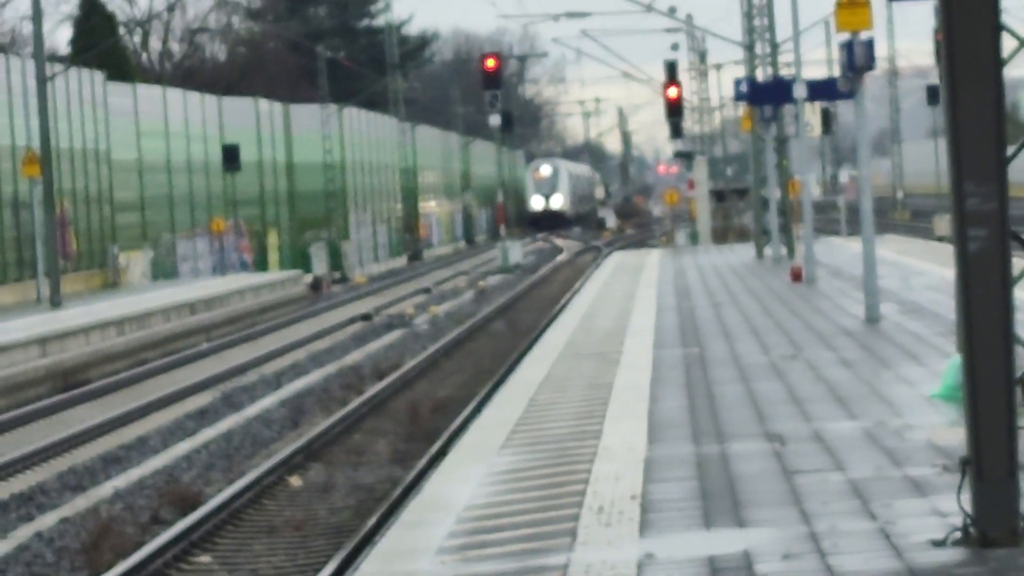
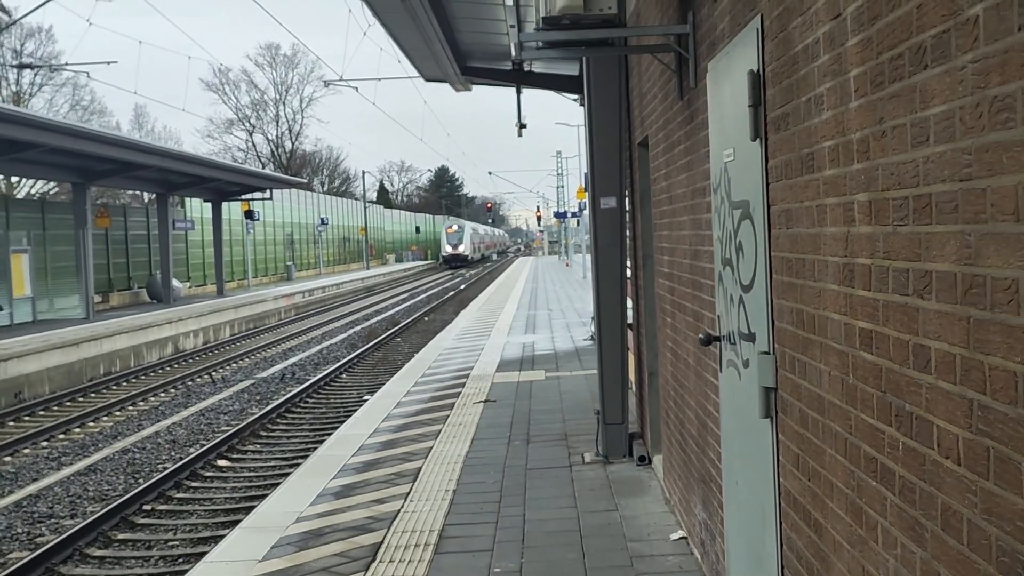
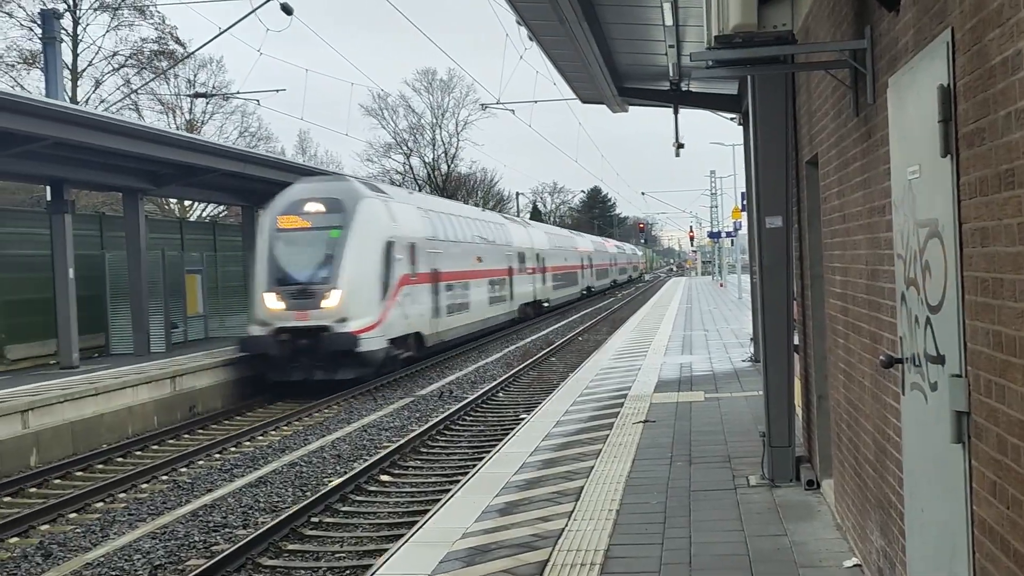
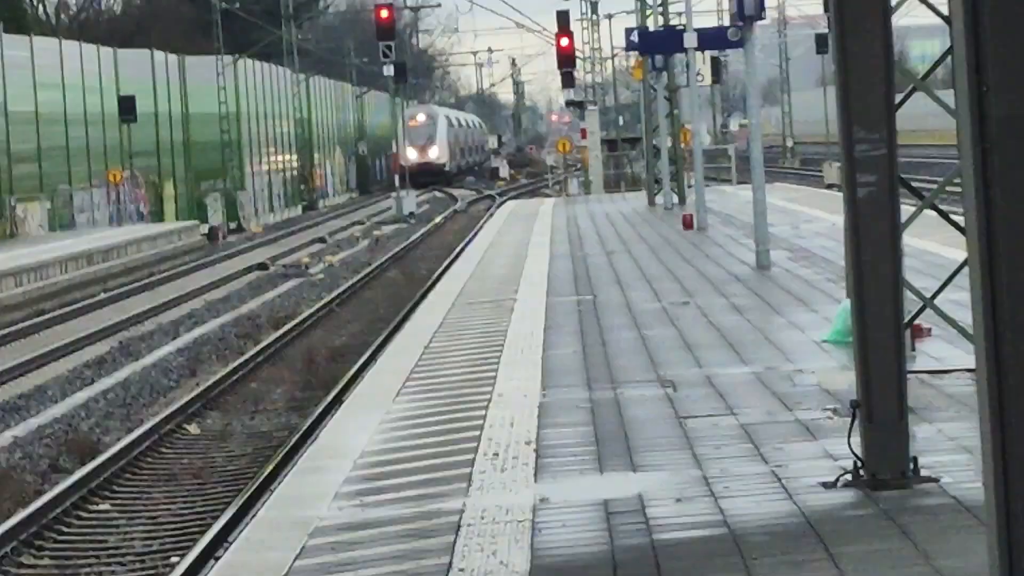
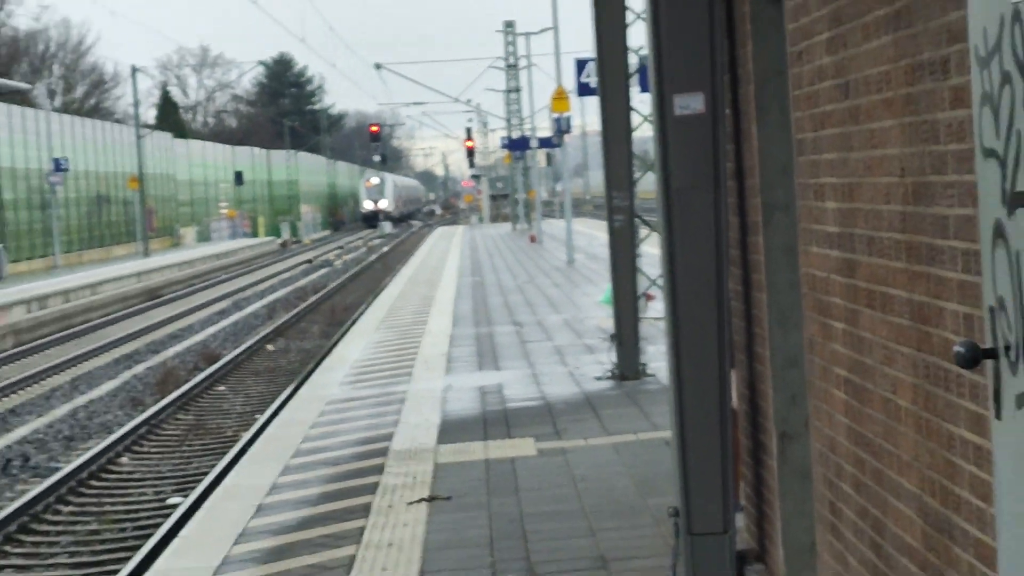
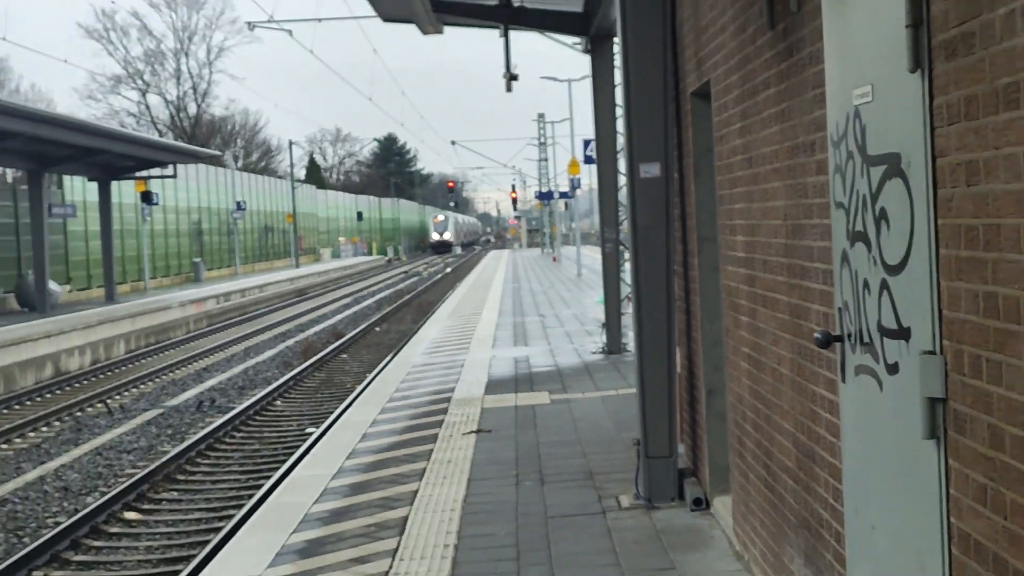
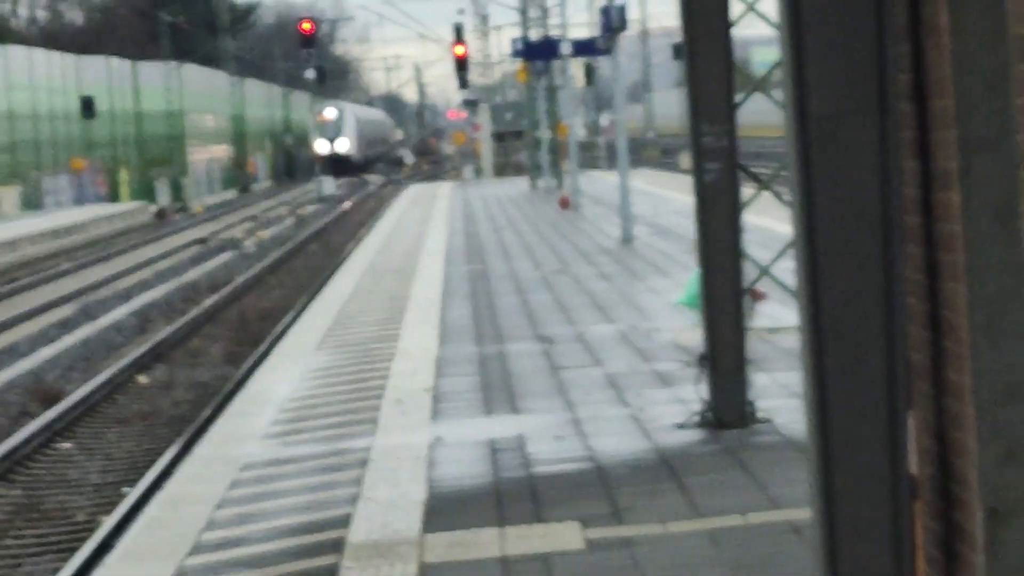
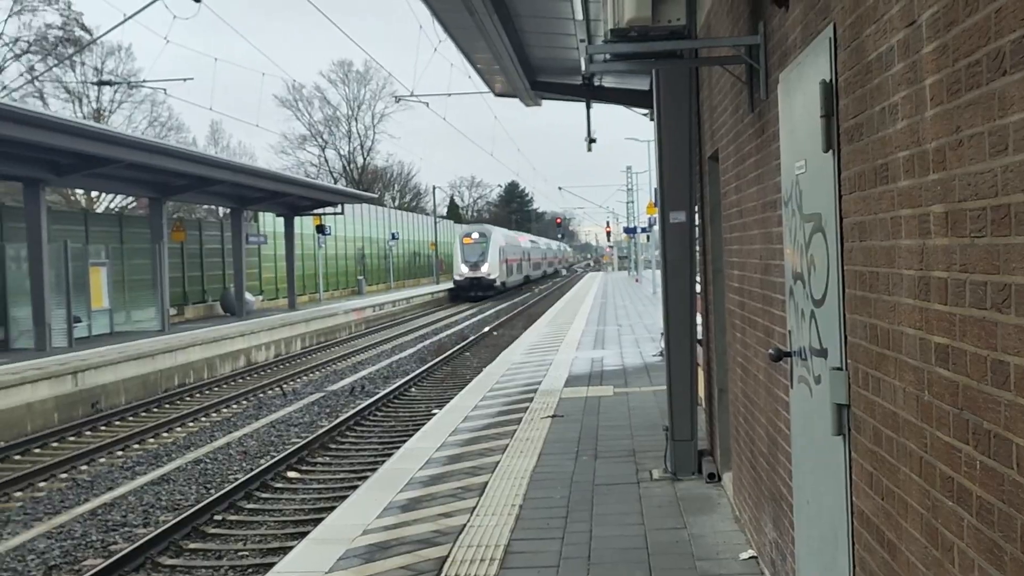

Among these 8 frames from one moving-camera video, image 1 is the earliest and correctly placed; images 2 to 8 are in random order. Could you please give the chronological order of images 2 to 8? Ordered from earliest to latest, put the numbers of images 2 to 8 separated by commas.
4, 7, 5, 6, 2, 8, 3
